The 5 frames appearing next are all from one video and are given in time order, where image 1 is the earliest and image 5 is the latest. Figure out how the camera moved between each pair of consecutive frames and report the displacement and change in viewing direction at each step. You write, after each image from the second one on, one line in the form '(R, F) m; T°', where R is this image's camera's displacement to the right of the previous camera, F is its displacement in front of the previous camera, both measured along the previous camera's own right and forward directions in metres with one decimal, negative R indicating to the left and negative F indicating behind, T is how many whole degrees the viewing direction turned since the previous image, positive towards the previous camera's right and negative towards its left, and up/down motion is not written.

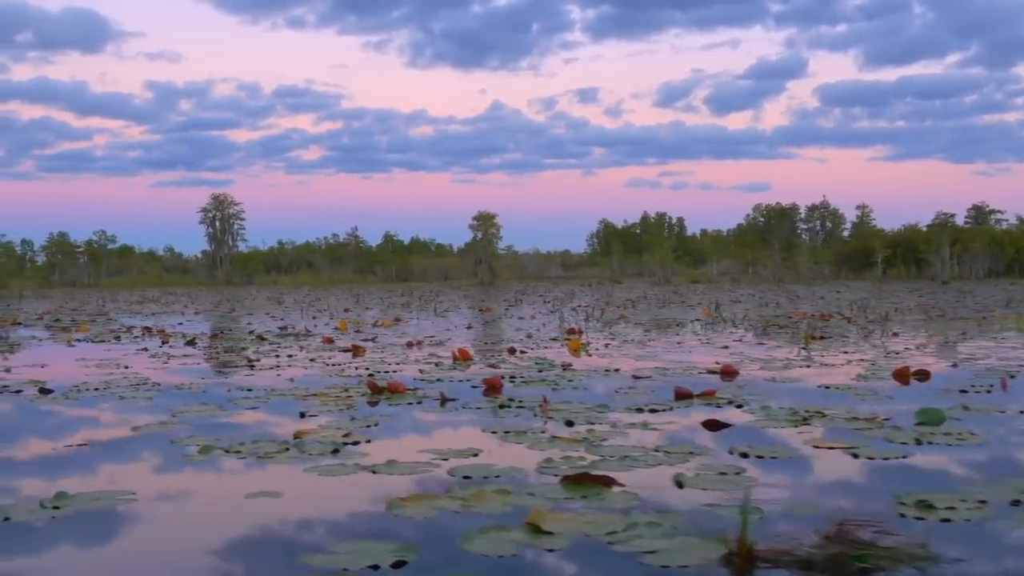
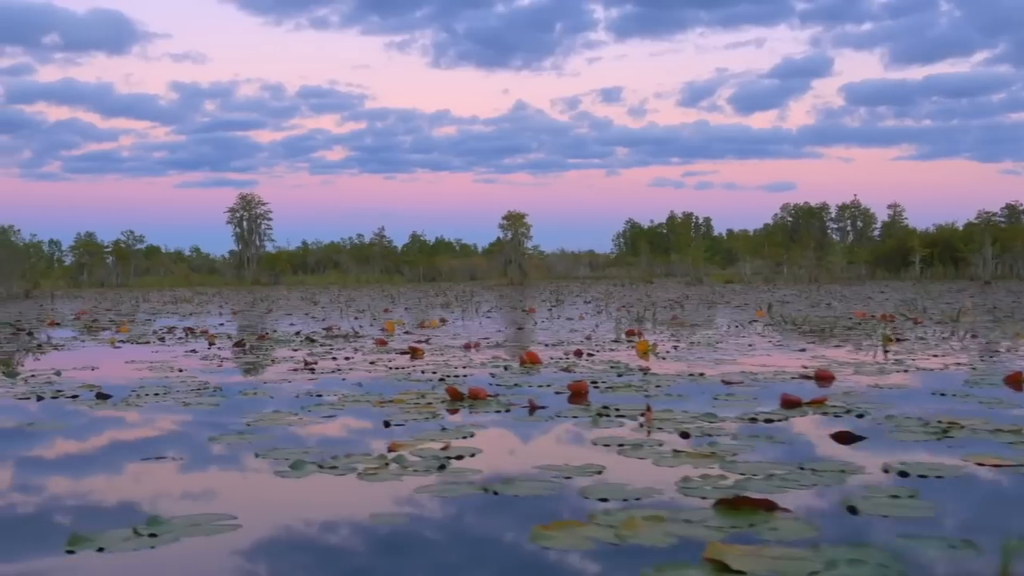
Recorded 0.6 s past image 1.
(-0.3, +0.2) m; -1°
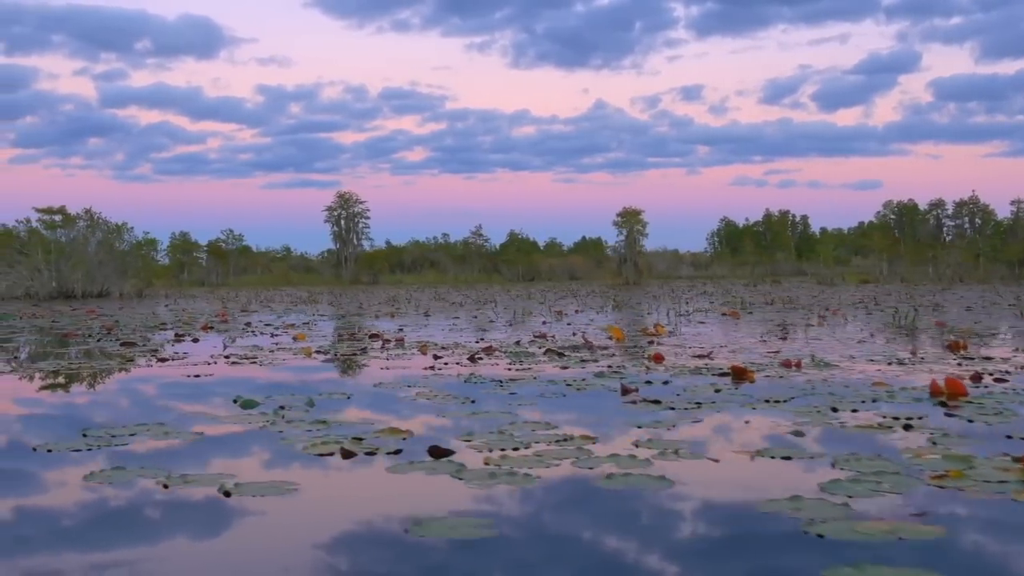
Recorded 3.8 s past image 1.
(-1.3, +1.2) m; -5°
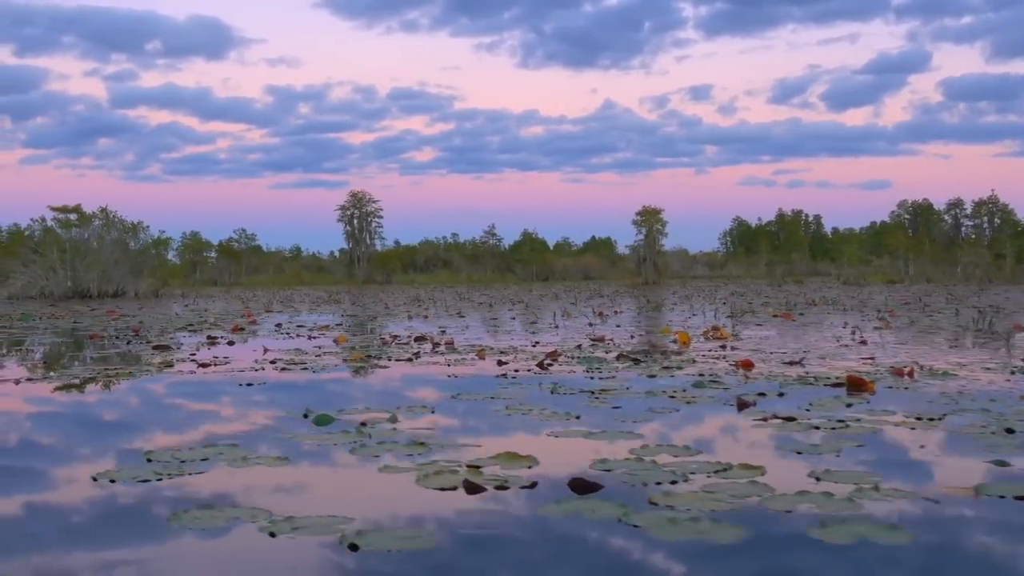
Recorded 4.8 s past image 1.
(-0.3, +0.4) m; 0°
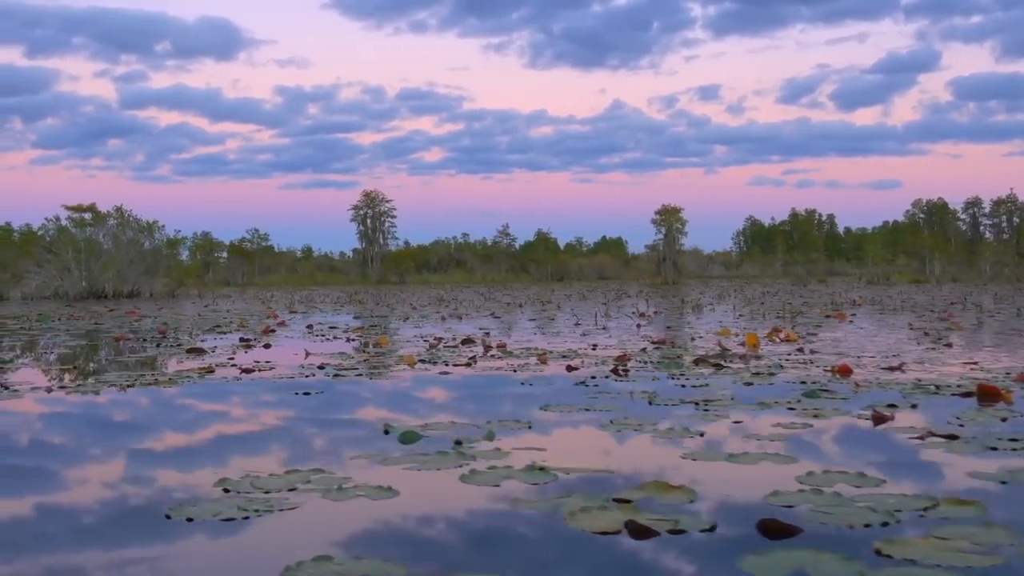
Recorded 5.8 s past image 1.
(-0.3, +0.3) m; -1°
